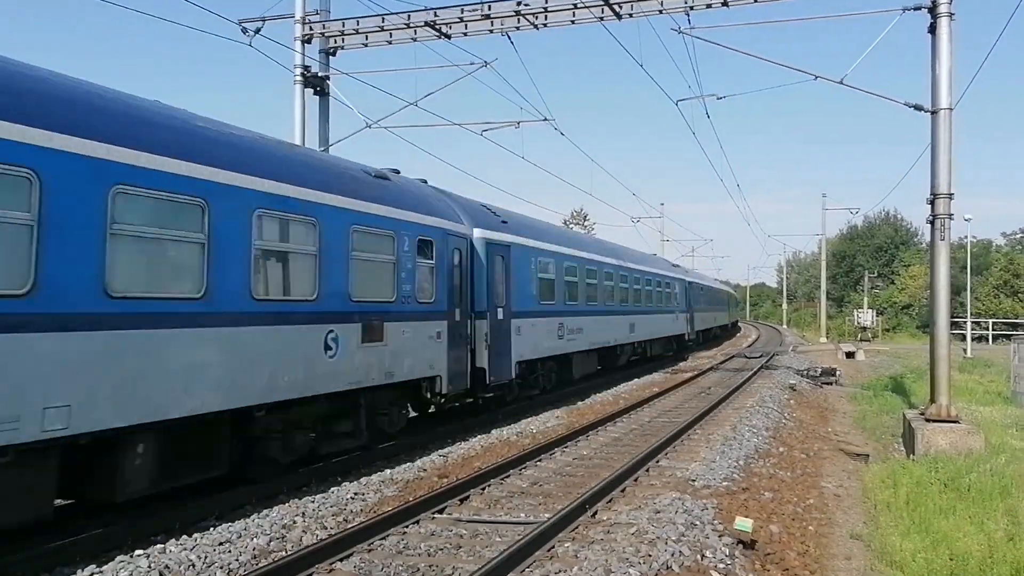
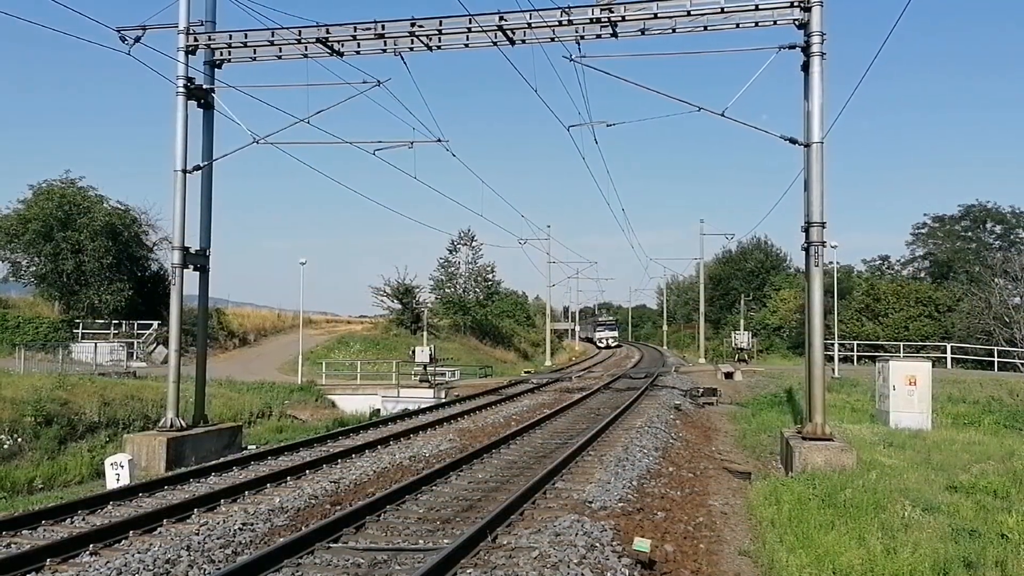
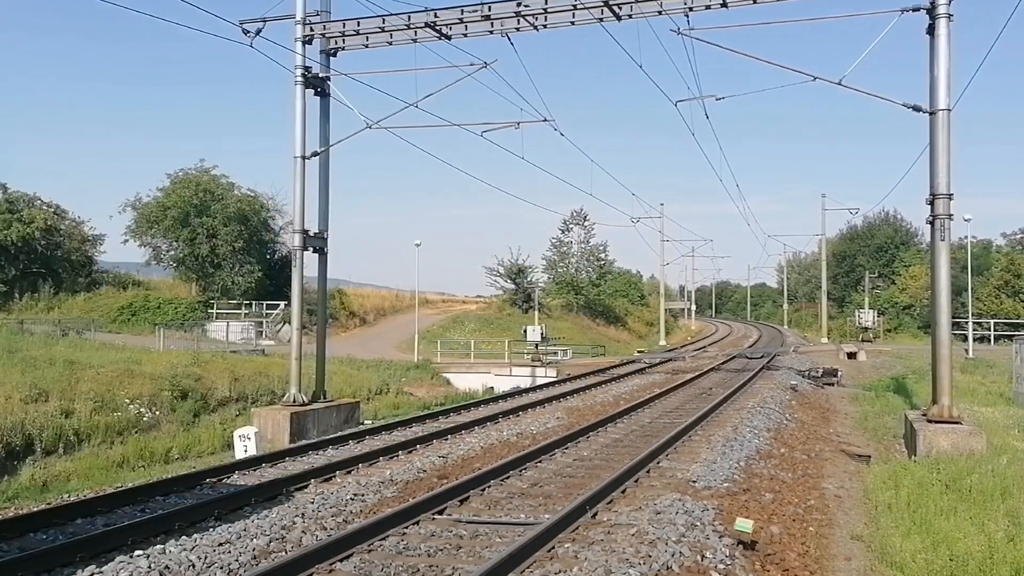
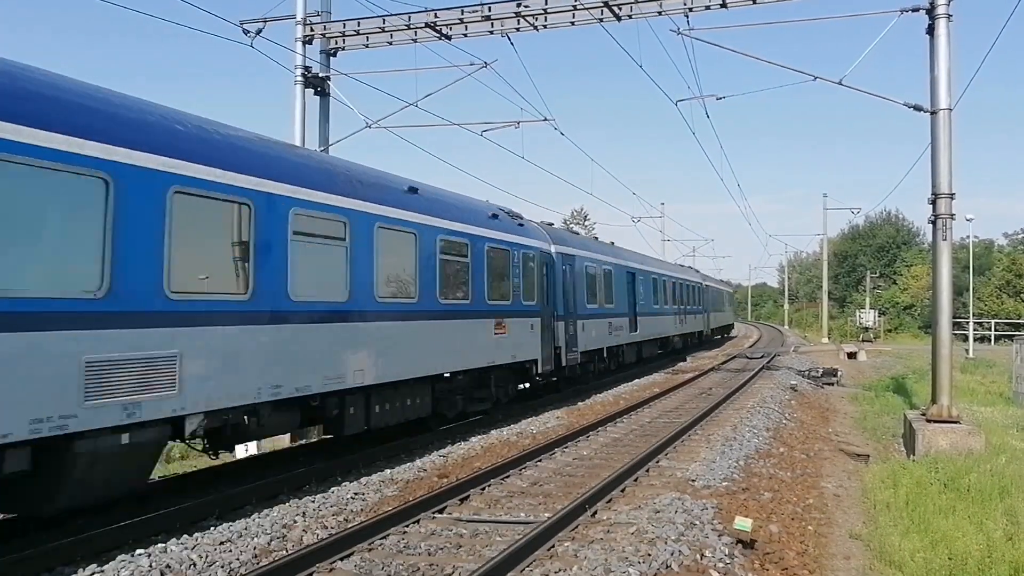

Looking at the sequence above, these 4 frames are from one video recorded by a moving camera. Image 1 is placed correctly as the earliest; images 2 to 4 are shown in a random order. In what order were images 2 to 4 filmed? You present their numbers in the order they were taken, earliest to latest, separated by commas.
4, 3, 2
